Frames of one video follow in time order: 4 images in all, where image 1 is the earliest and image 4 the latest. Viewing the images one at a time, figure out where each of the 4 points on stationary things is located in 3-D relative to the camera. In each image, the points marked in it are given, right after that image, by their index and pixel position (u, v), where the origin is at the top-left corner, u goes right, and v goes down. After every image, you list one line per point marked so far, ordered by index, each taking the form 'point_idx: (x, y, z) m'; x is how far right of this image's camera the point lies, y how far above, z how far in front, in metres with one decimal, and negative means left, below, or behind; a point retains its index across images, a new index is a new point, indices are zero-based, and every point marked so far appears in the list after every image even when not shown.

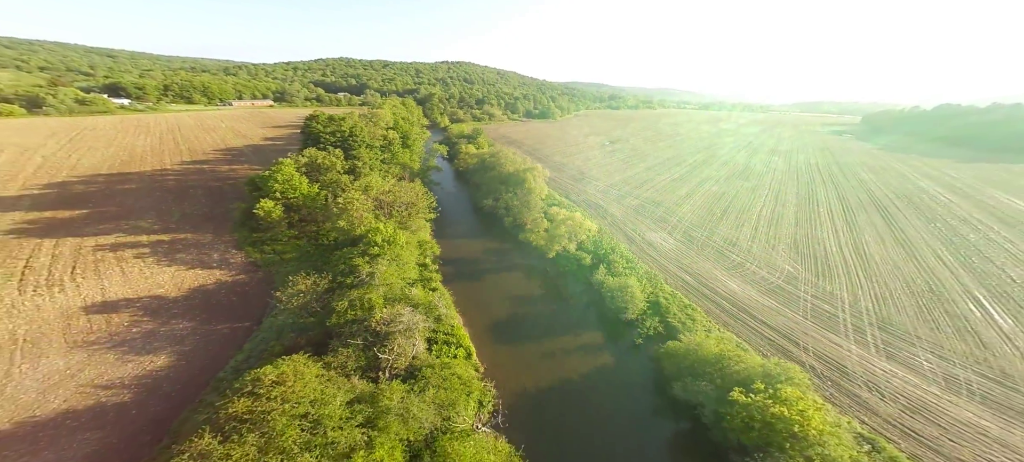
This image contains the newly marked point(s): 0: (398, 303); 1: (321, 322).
0: (-5.5, -3.3, +16.3) m
1: (-9.4, -4.1, +16.0) m
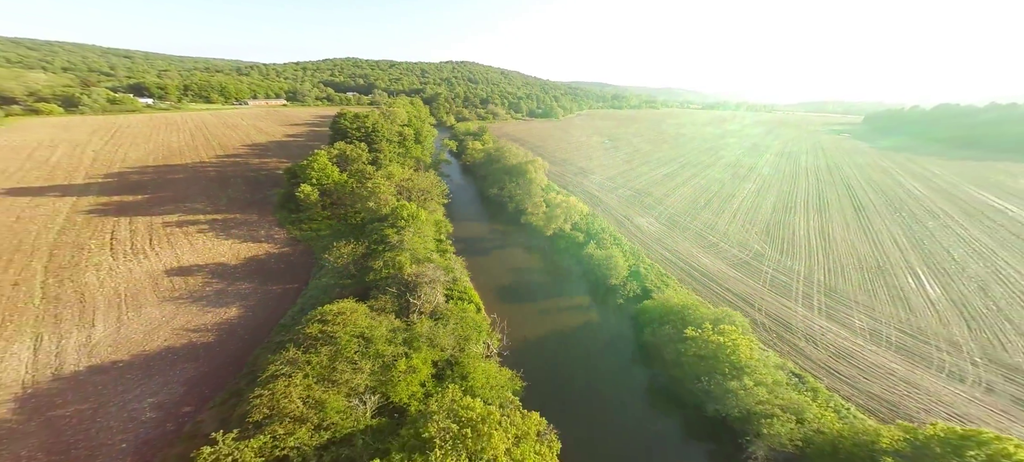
0: (-5.4, -1.8, +20.1) m
1: (-9.2, -2.6, +19.8) m
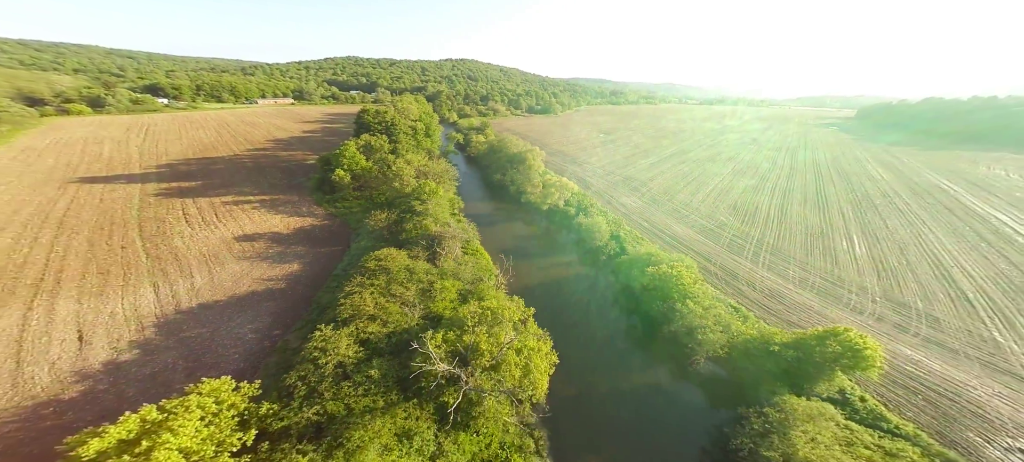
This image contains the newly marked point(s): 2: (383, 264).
0: (-5.2, +0.4, +25.1) m
1: (-9.0, -0.5, +24.8) m
2: (-7.4, -1.8, +19.4) m
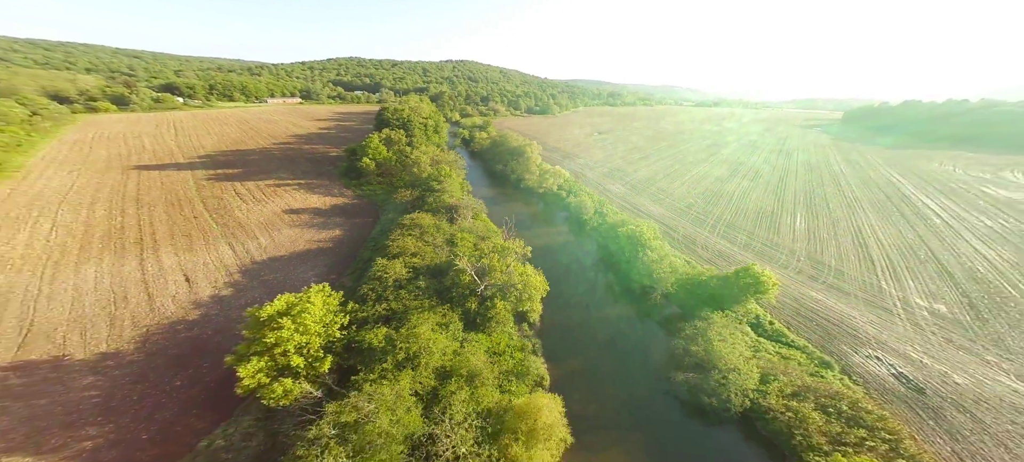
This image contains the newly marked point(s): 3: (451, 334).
0: (-5.1, +2.7, +30.8) m
1: (-9.0, +1.8, +30.5) m
2: (-7.3, +0.5, +25.0) m
3: (-3.0, -5.0, +16.7) m
